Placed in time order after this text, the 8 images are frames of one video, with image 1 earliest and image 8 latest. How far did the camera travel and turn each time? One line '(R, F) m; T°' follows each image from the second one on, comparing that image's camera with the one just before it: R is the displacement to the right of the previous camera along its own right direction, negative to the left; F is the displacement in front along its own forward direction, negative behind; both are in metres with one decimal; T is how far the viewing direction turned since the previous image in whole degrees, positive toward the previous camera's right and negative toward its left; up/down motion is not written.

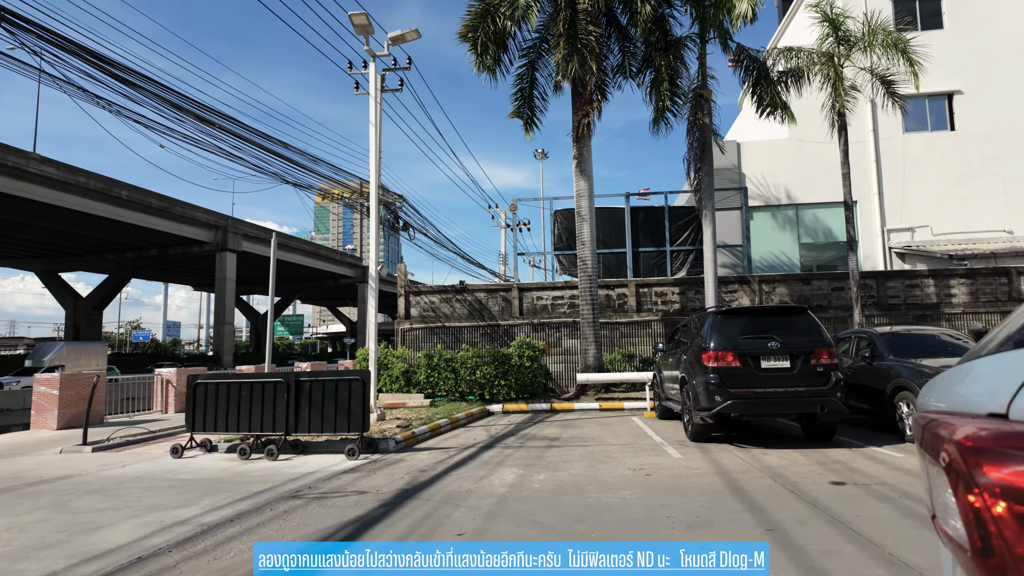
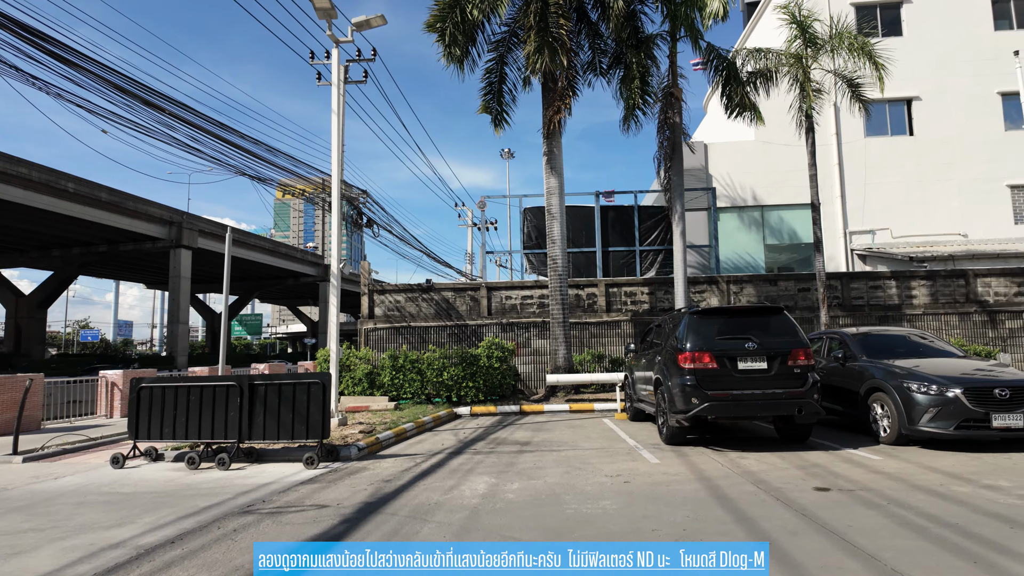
(-0.1, +0.4) m; +3°
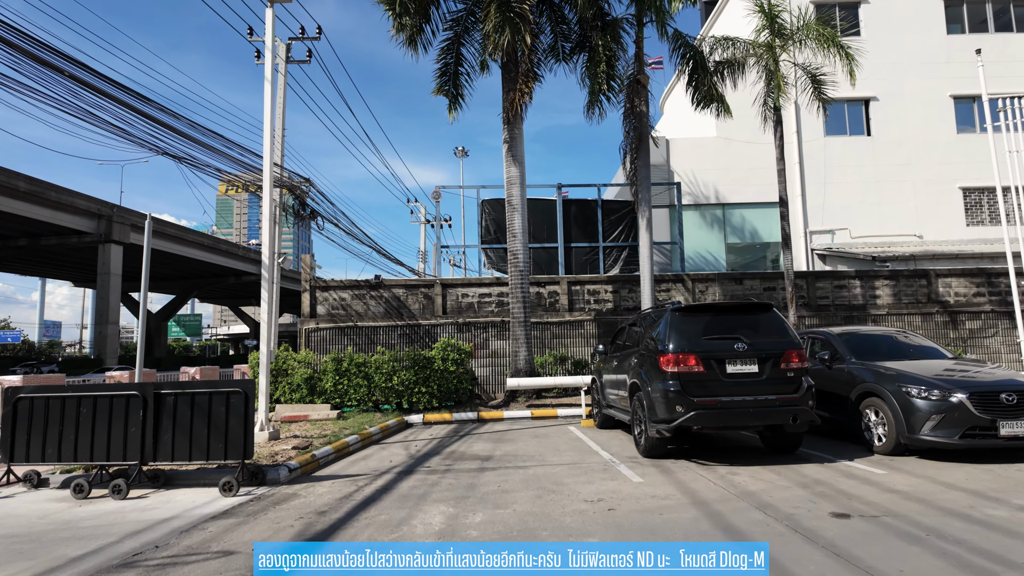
(-0.1, +1.0) m; +5°
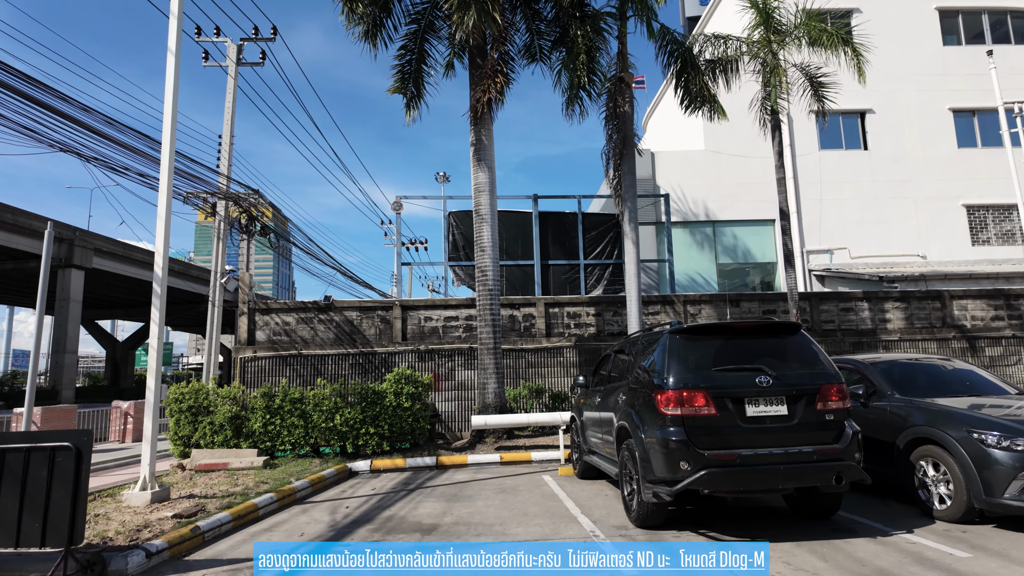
(+0.3, +1.7) m; +2°
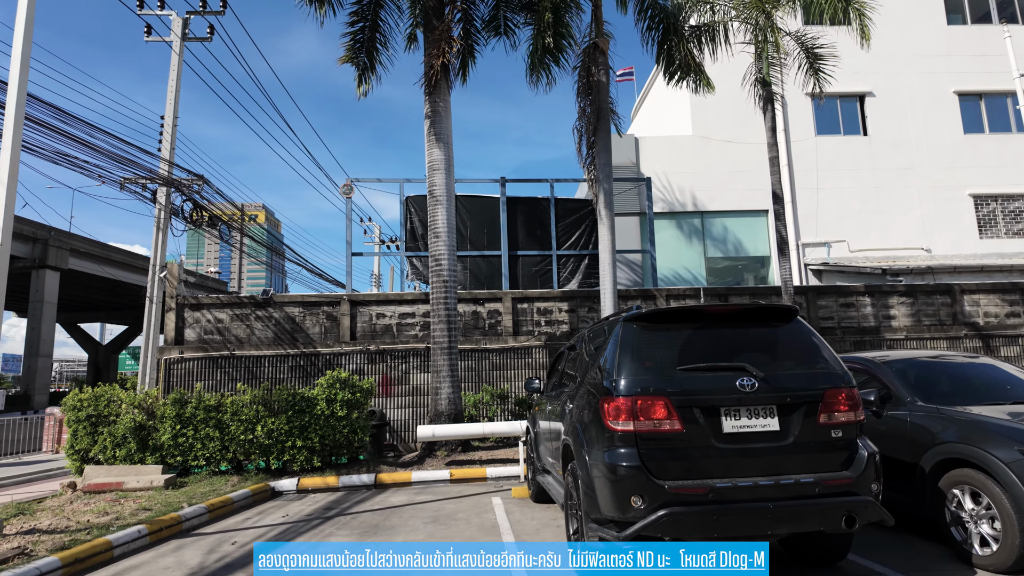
(+0.7, +1.4) m; 0°
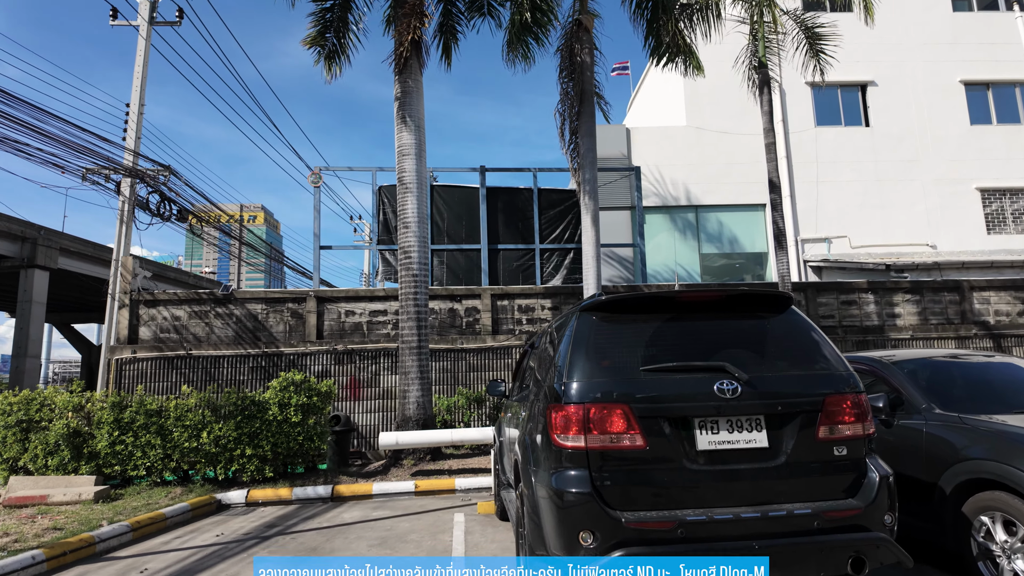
(+0.4, +0.7) m; 0°
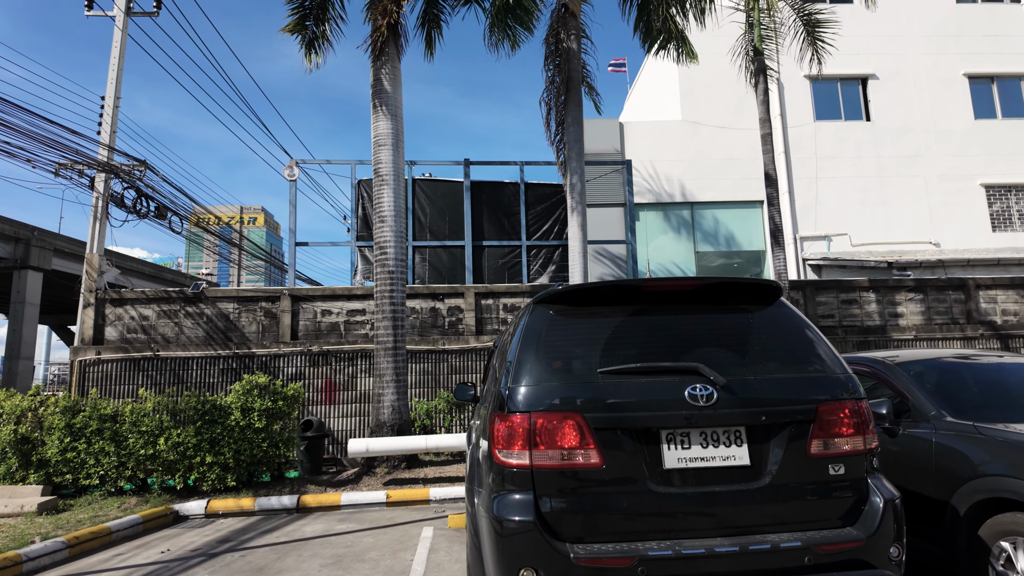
(+0.3, +0.5) m; 0°
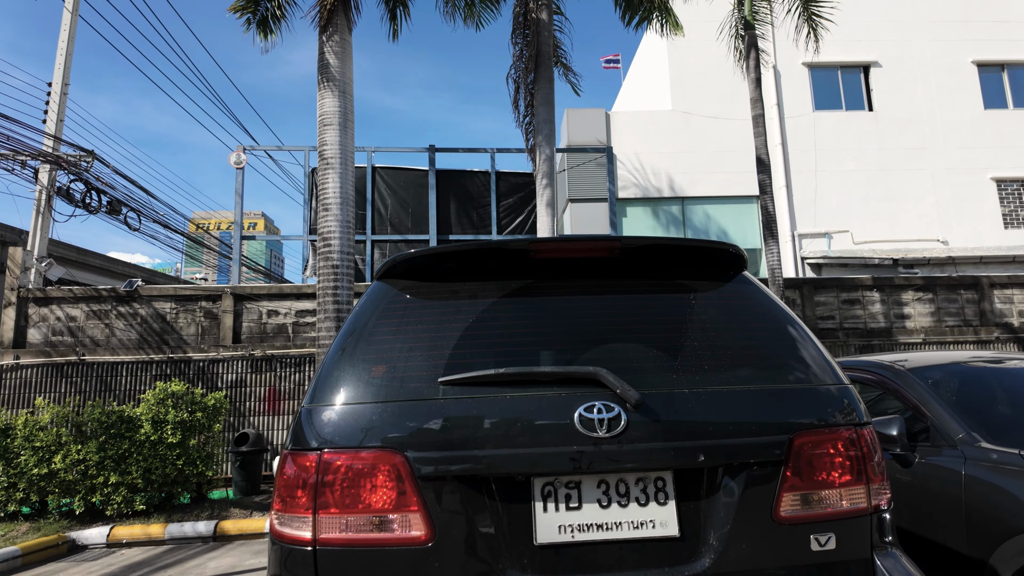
(+0.6, +1.0) m; 0°
